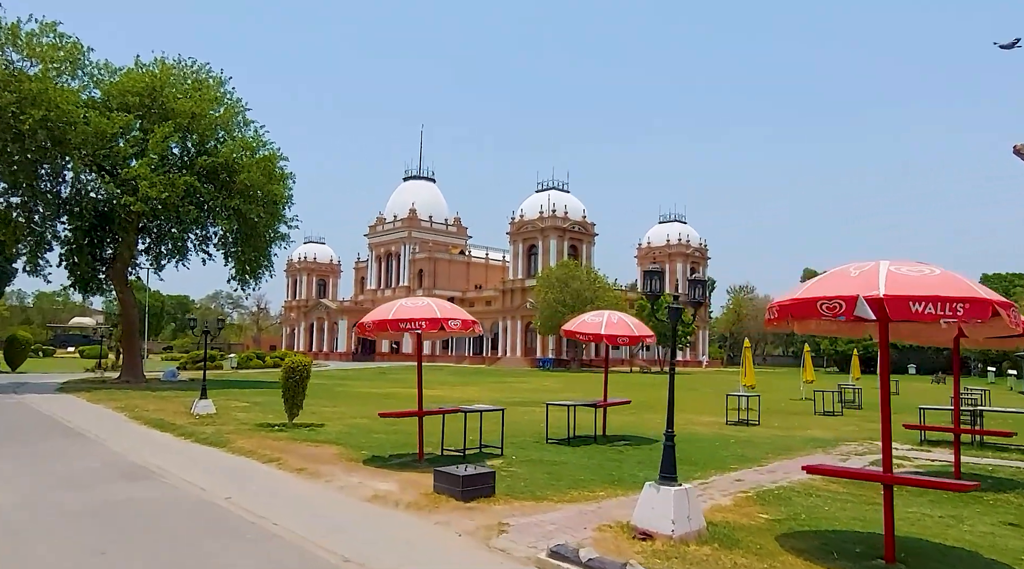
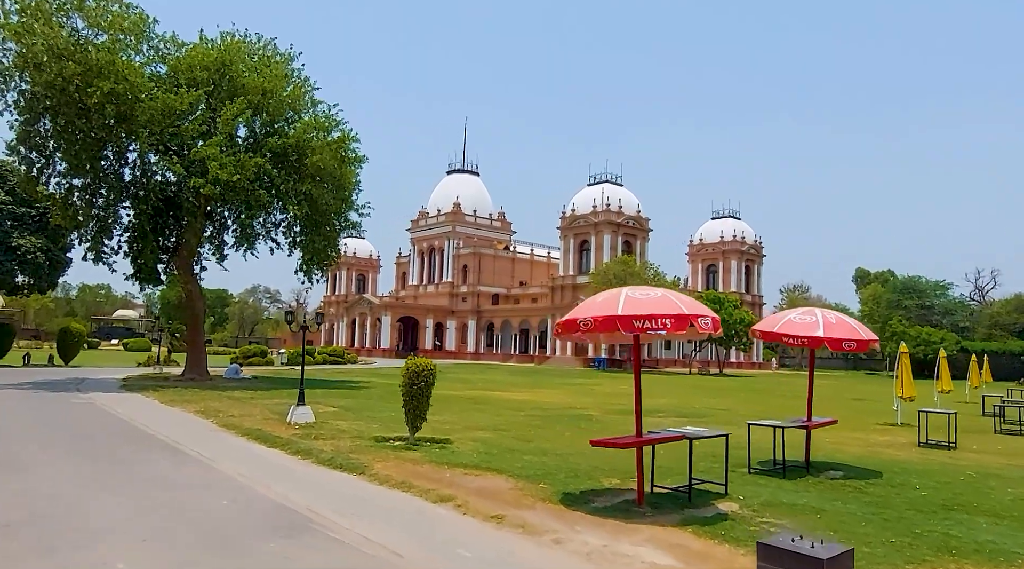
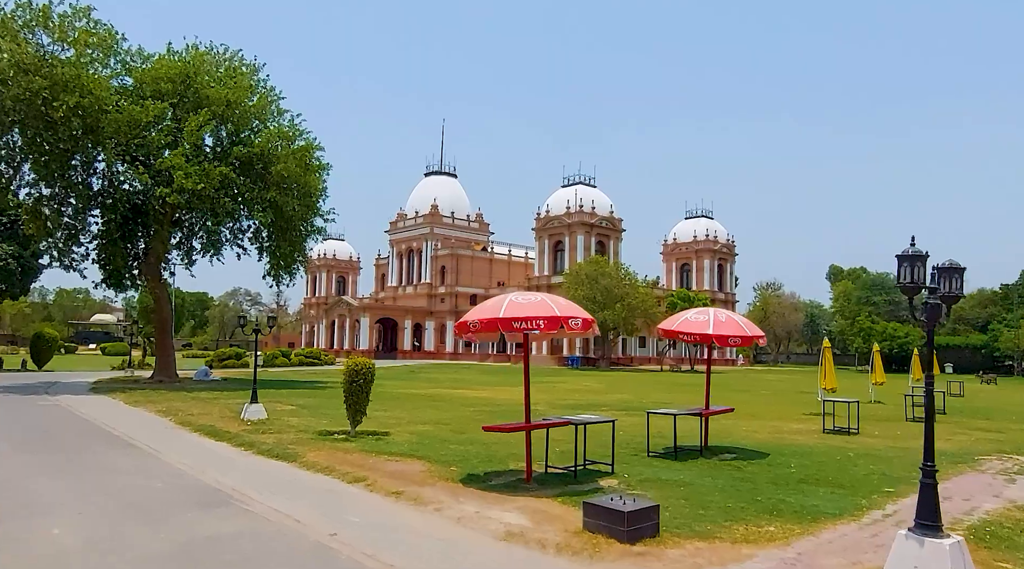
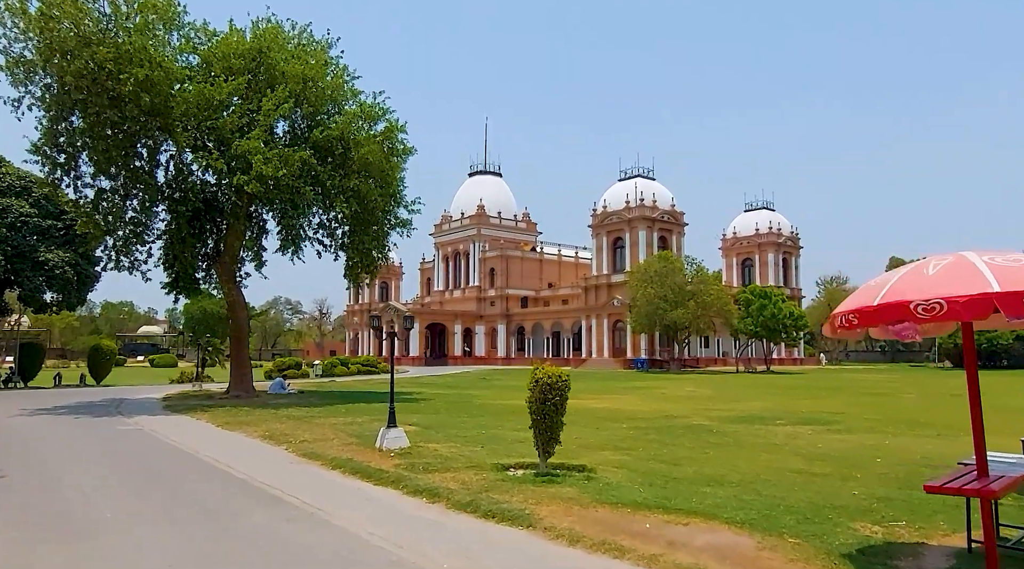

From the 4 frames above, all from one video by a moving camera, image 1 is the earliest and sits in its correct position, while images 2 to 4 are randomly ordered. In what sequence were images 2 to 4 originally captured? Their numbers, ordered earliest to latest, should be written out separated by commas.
3, 2, 4
